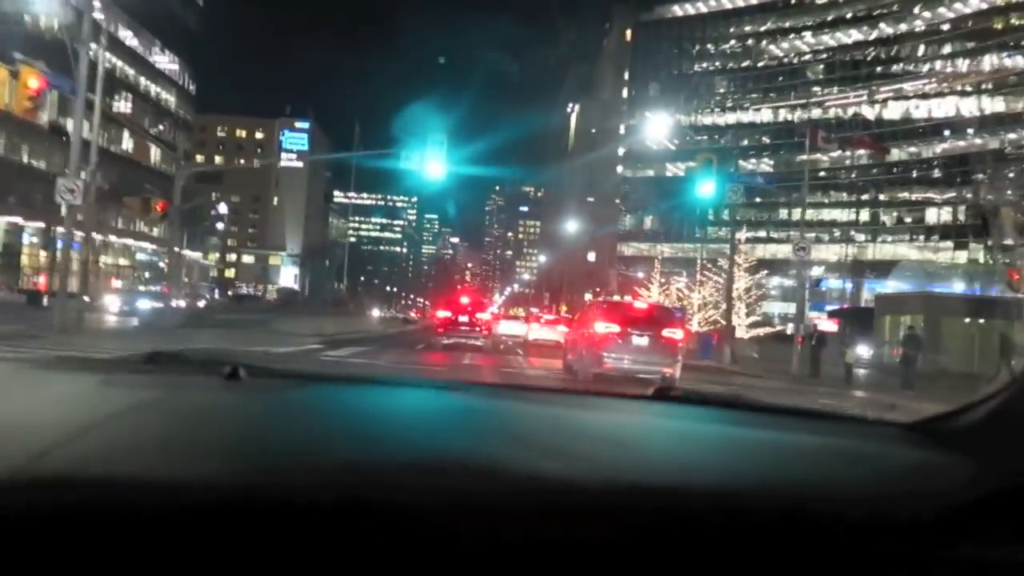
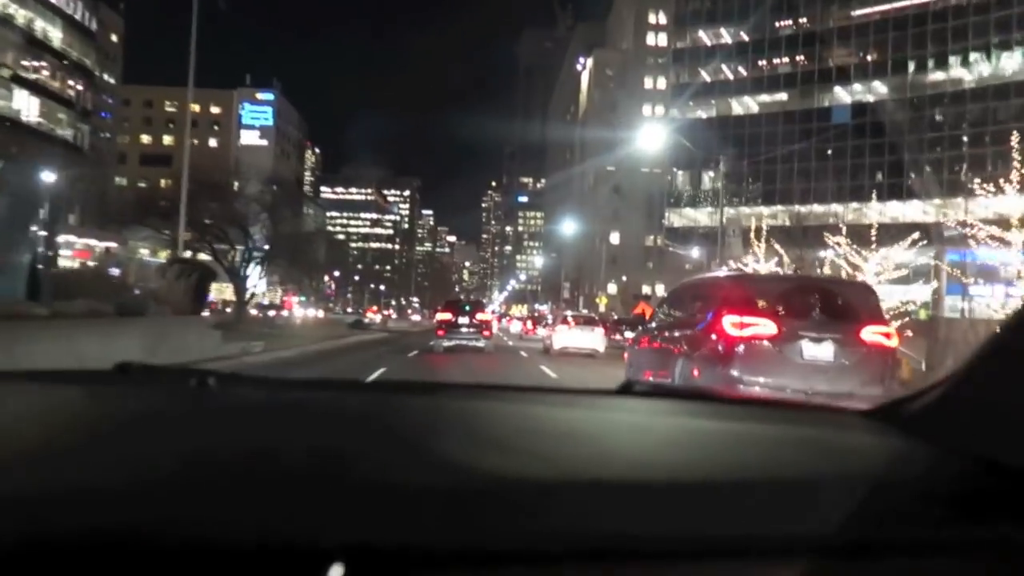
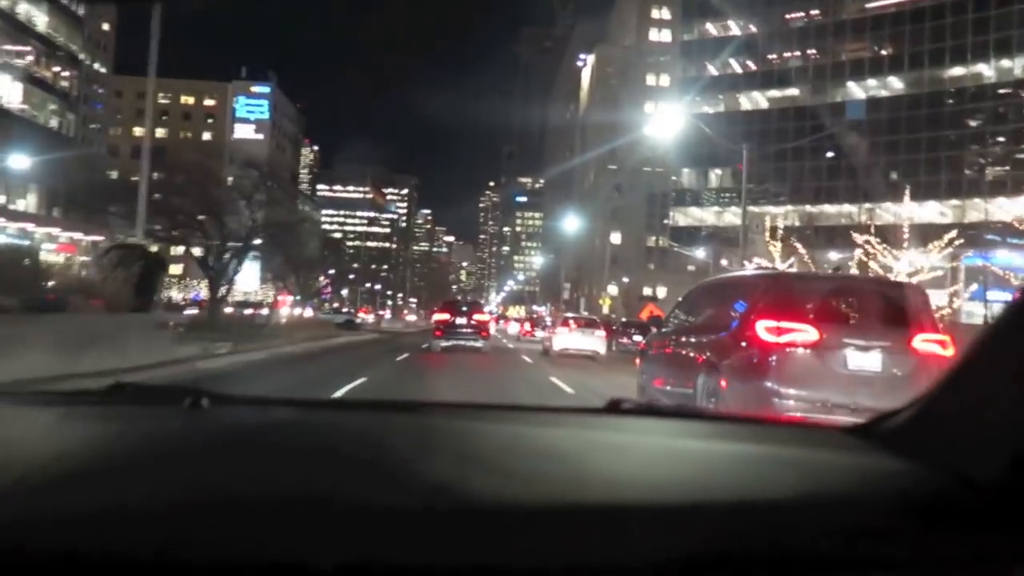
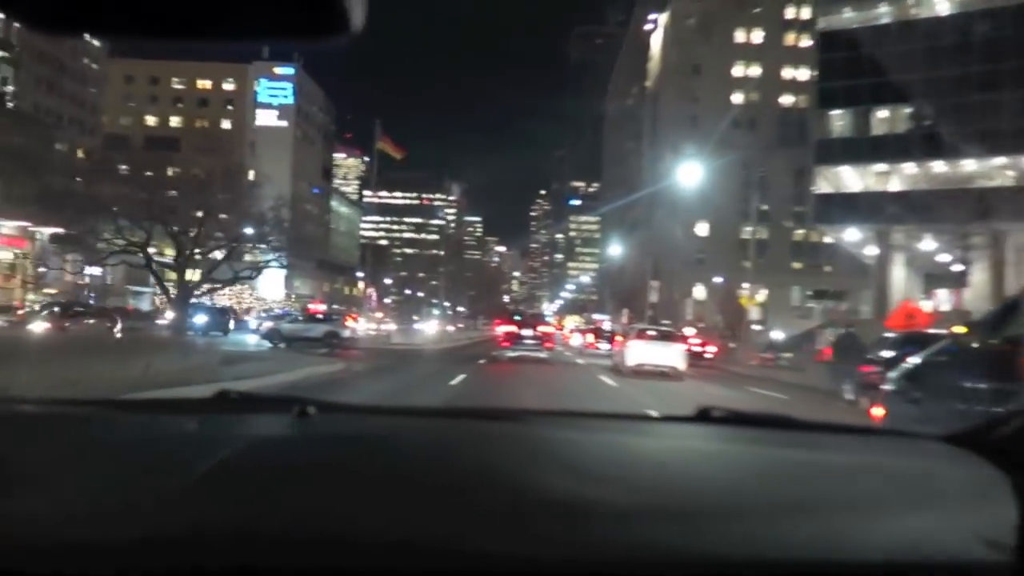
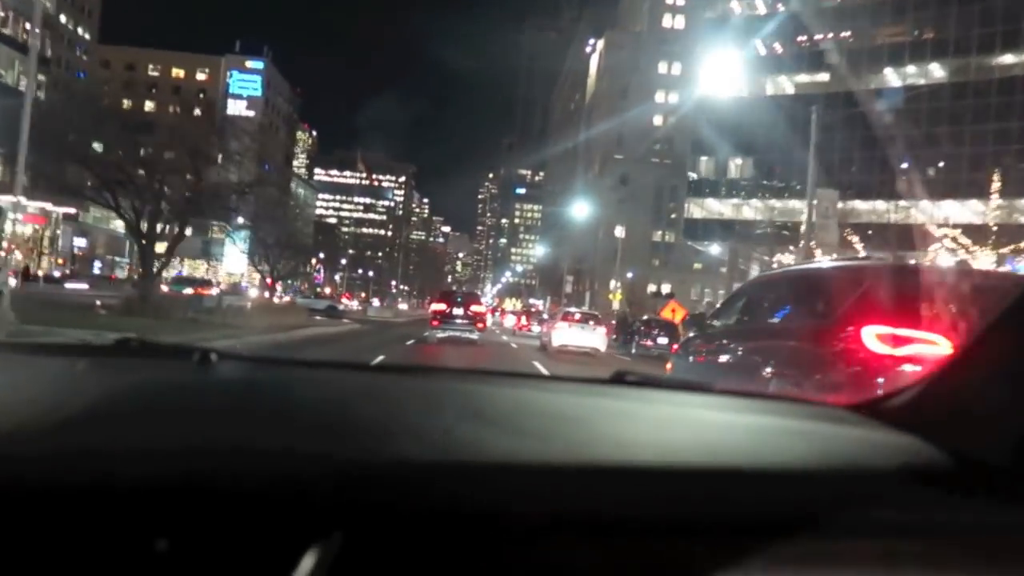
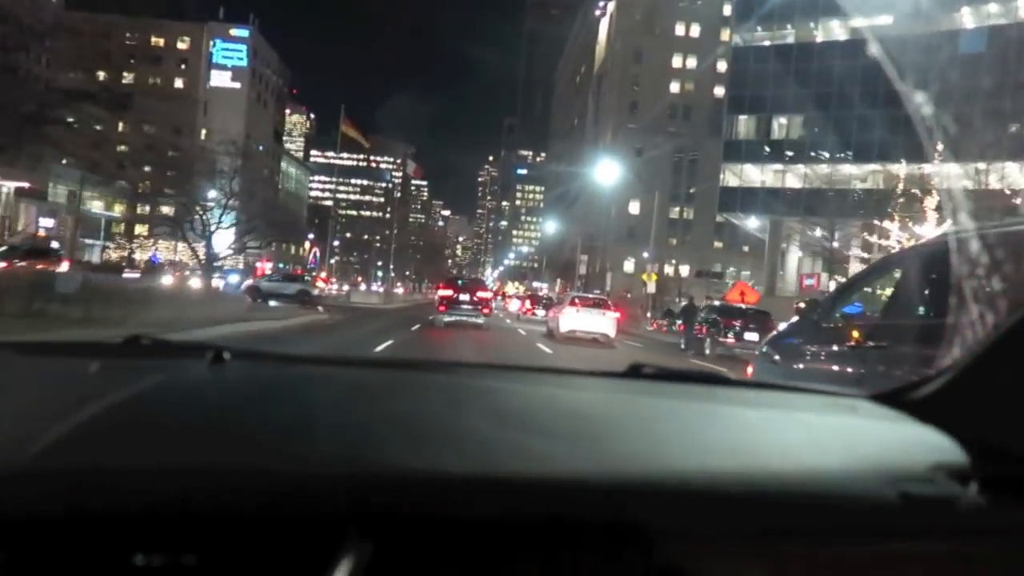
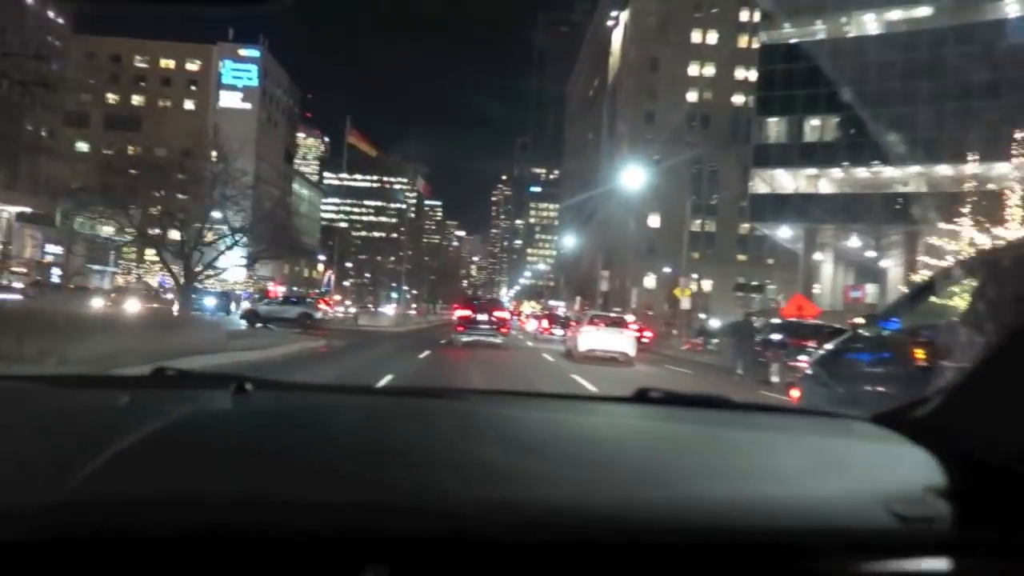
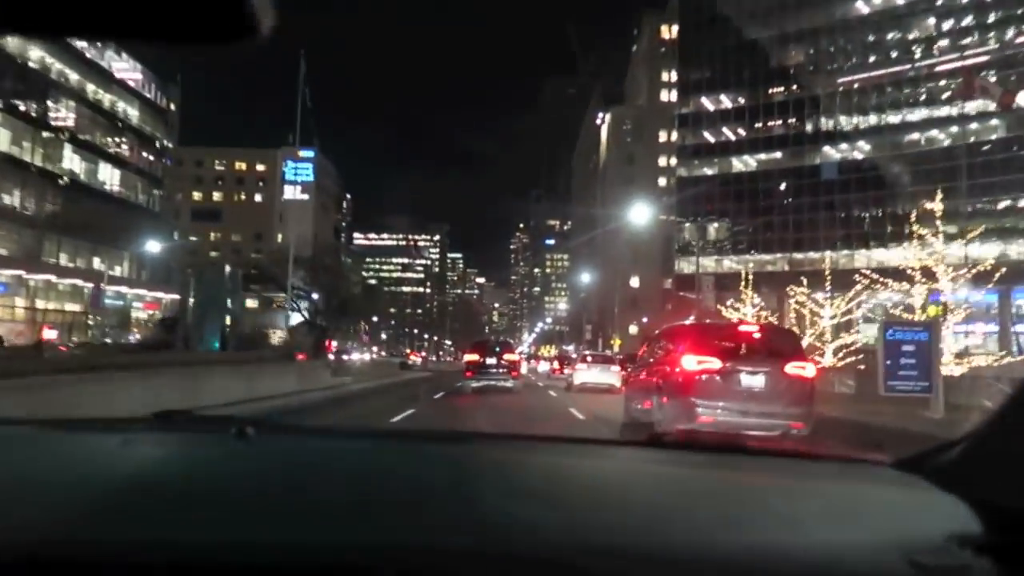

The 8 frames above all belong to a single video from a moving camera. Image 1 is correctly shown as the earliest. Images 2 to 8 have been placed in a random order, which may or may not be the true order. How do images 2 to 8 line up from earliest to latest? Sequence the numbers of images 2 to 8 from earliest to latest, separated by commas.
8, 2, 3, 5, 6, 7, 4
